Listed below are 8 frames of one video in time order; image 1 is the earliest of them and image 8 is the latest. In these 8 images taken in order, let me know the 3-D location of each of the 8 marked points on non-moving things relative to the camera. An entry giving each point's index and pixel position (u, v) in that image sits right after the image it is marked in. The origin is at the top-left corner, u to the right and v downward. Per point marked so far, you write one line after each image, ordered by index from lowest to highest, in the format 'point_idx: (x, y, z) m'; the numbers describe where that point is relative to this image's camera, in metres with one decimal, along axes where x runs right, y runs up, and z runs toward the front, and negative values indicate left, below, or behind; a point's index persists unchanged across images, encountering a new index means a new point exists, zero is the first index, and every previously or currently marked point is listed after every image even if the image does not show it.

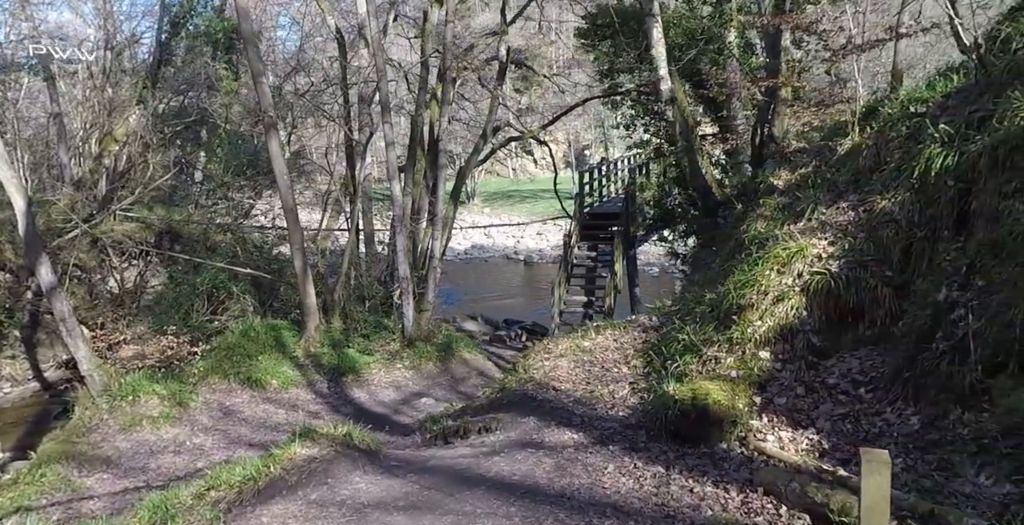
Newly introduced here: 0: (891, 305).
0: (+2.3, -0.3, +4.8) m
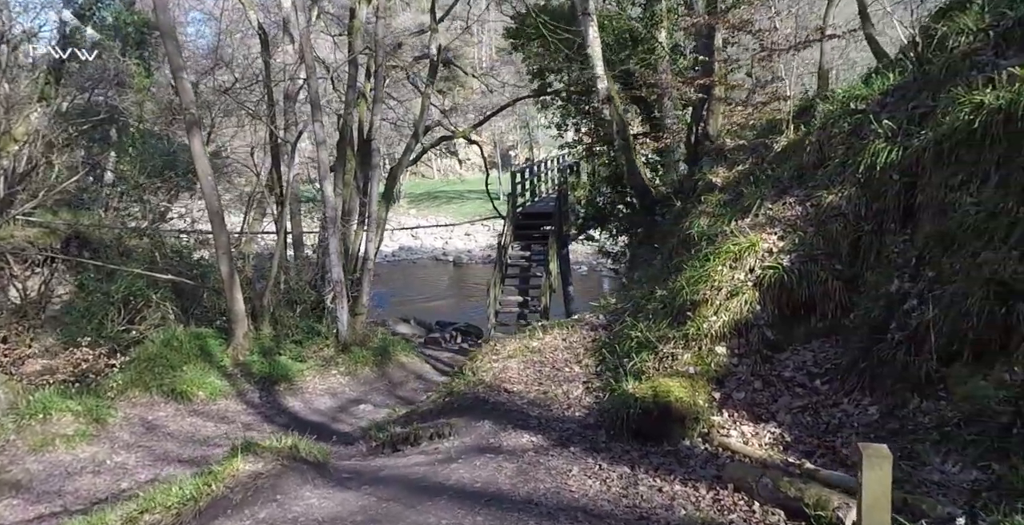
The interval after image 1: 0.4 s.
0: (+2.0, -0.2, +4.9) m
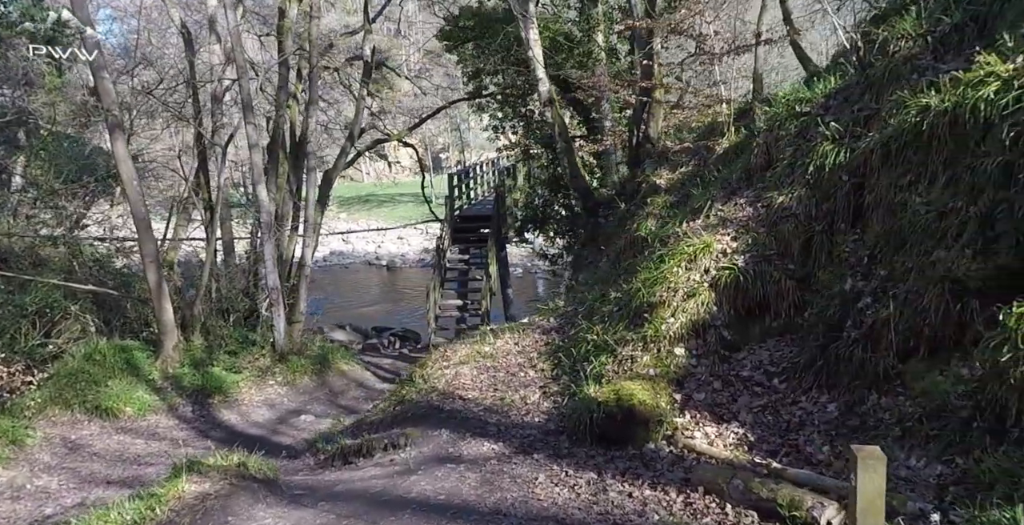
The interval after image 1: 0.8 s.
0: (+1.7, -0.2, +5.0) m
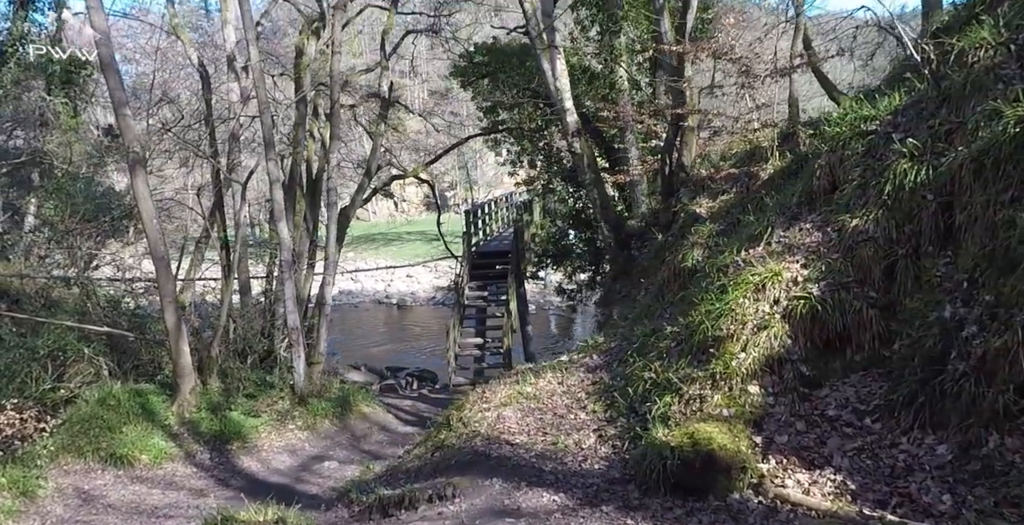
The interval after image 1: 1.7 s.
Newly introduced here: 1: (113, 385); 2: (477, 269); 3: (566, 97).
0: (+2.1, -0.4, +4.6) m
1: (-5.2, -1.6, +10.6) m
2: (-0.8, -0.1, +18.0) m
3: (+0.7, +2.1, +10.4) m
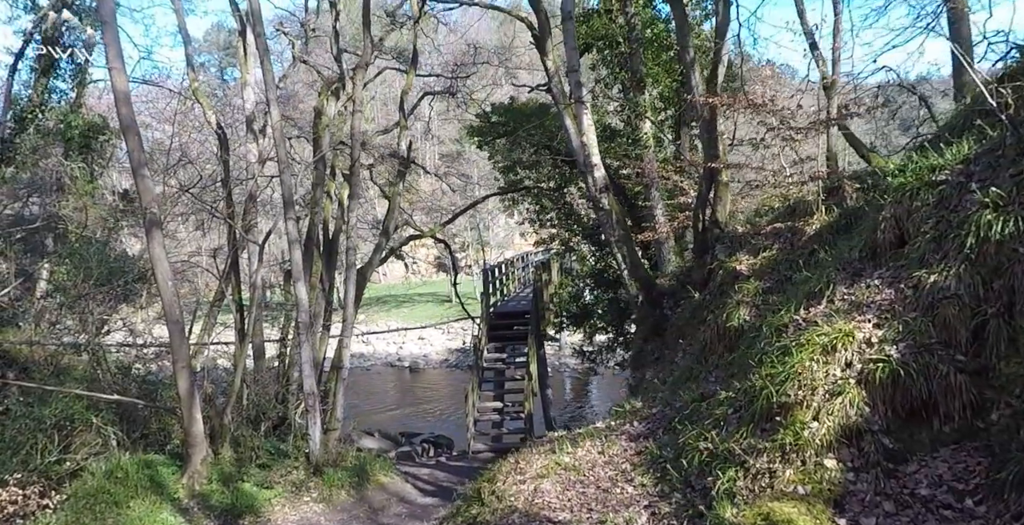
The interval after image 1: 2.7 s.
0: (+2.3, -0.7, +4.1) m
1: (-4.8, -2.4, +10.1) m
2: (-0.3, -1.5, +17.5) m
3: (+1.0, +1.4, +10.1) m
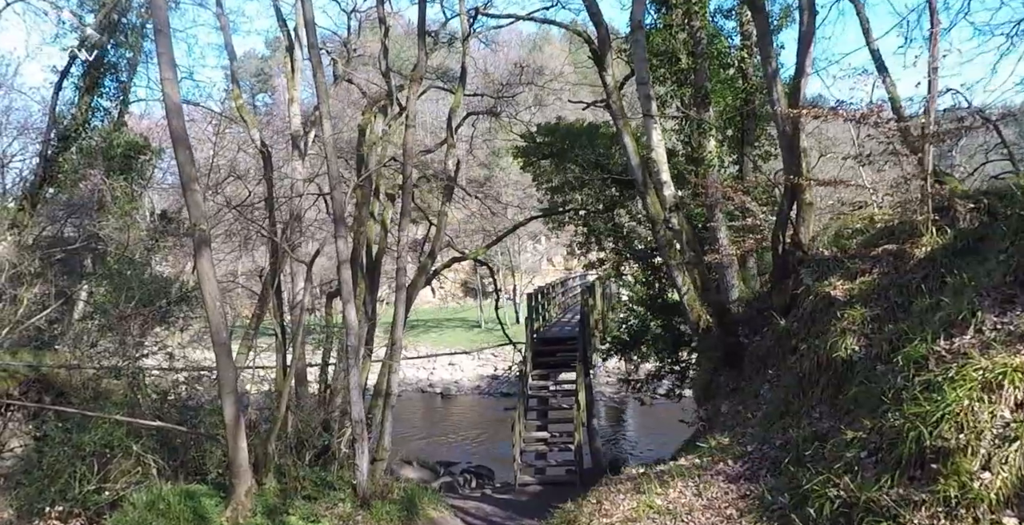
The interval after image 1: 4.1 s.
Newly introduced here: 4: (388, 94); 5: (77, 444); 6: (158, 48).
0: (+2.9, -0.8, +3.5) m
1: (-4.1, -2.6, +9.6) m
2: (+0.6, -2.0, +16.9) m
3: (+1.8, +1.1, +9.6) m
4: (-2.2, +2.9, +14.2) m
5: (-5.5, -2.3, +10.3) m
6: (-3.8, +2.3, +8.7) m
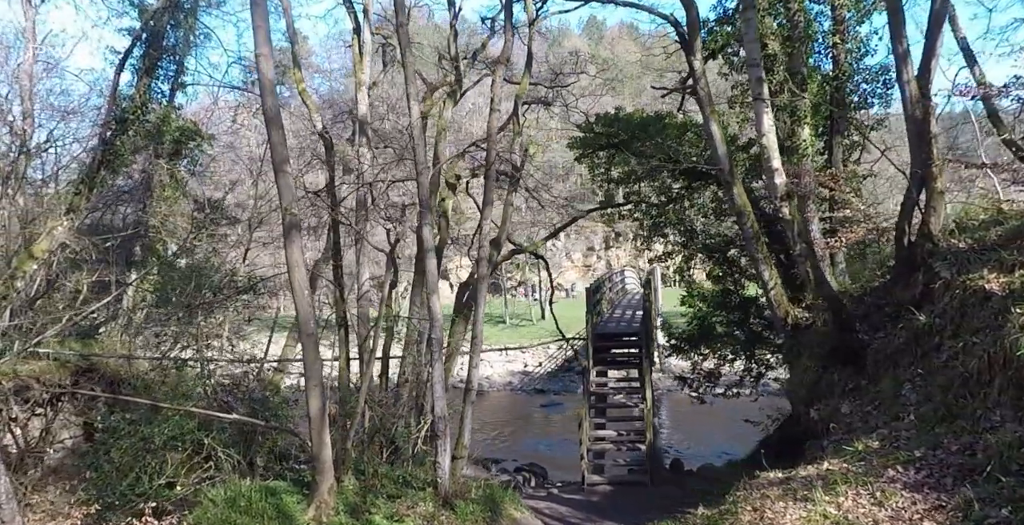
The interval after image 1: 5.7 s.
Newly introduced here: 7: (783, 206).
0: (+3.9, -0.7, +3.0) m
1: (-3.0, -2.5, +9.2) m
2: (+1.8, -1.8, +16.5) m
3: (+2.9, +1.2, +9.1) m
4: (-0.9, +3.1, +13.7) m
5: (-4.4, -2.1, +9.9) m
6: (-2.7, +2.5, +8.3) m
7: (+3.0, +0.6, +9.1) m
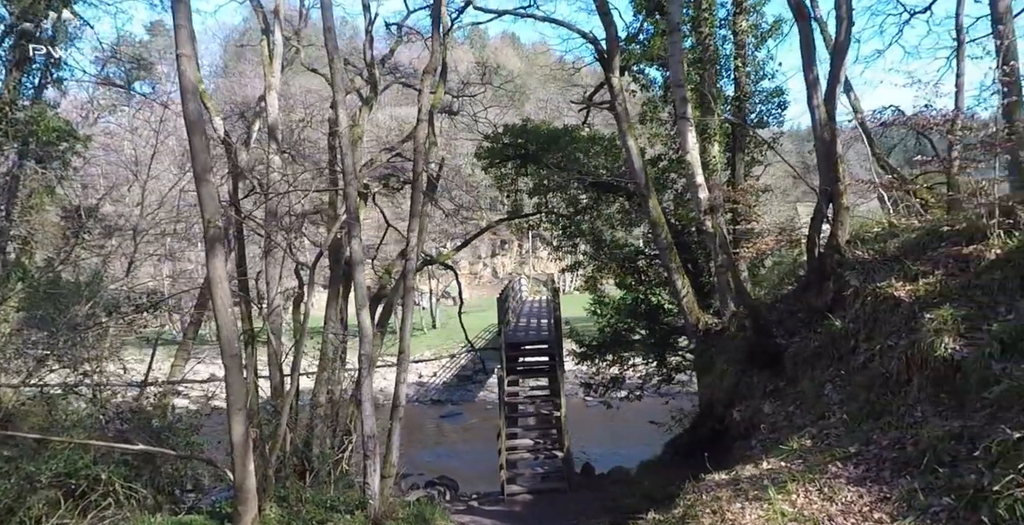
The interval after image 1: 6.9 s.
0: (+4.1, -0.8, +3.7) m
1: (-3.7, -2.7, +8.8) m
2: (0.0, -2.1, +16.7) m
3: (+2.1, +1.1, +9.6) m
4: (-2.4, +2.9, +13.6) m
5: (-5.2, -2.4, +9.3) m
6: (-3.3, +2.3, +8.0) m
7: (+2.3, +0.5, +9.6) m
